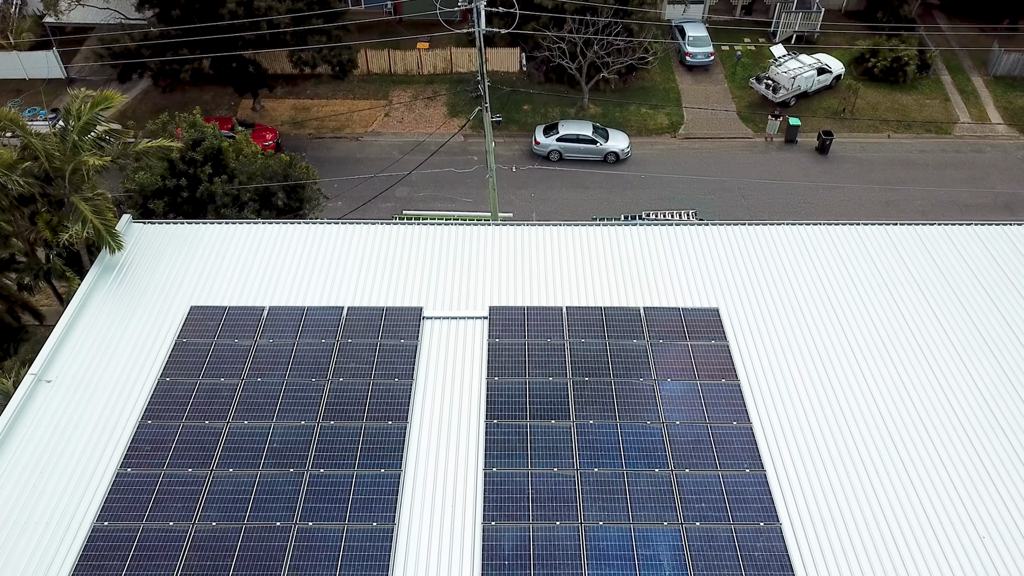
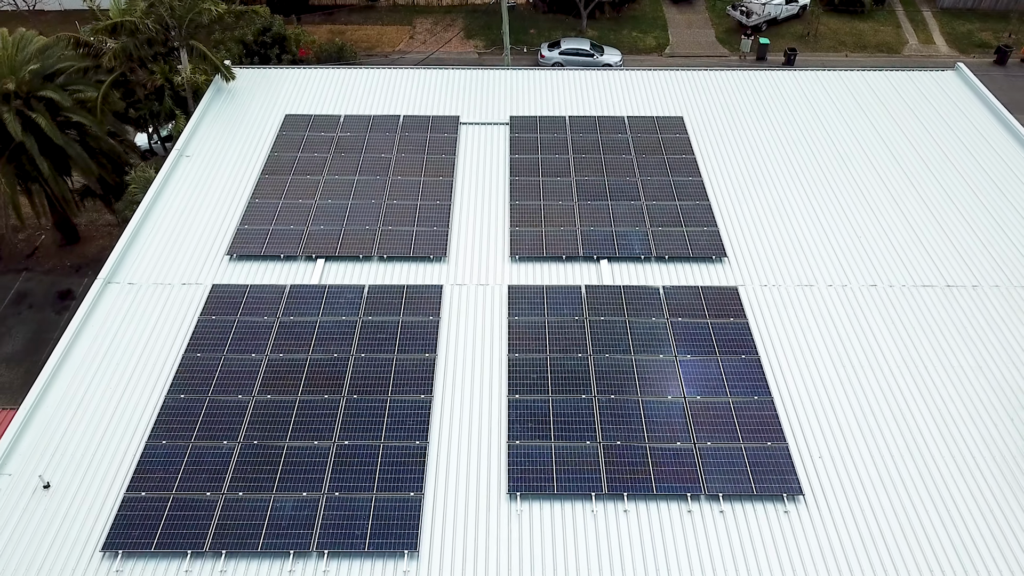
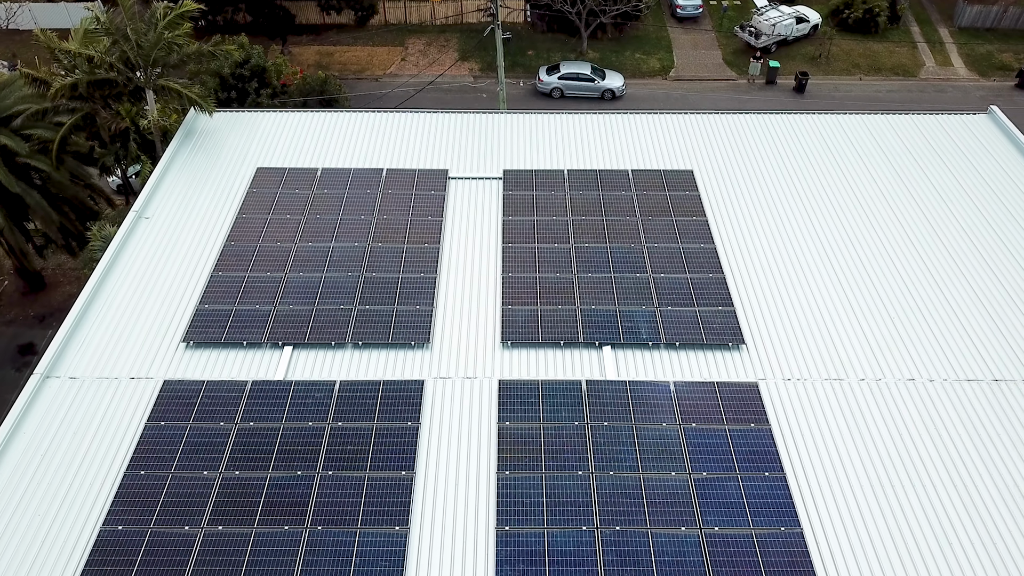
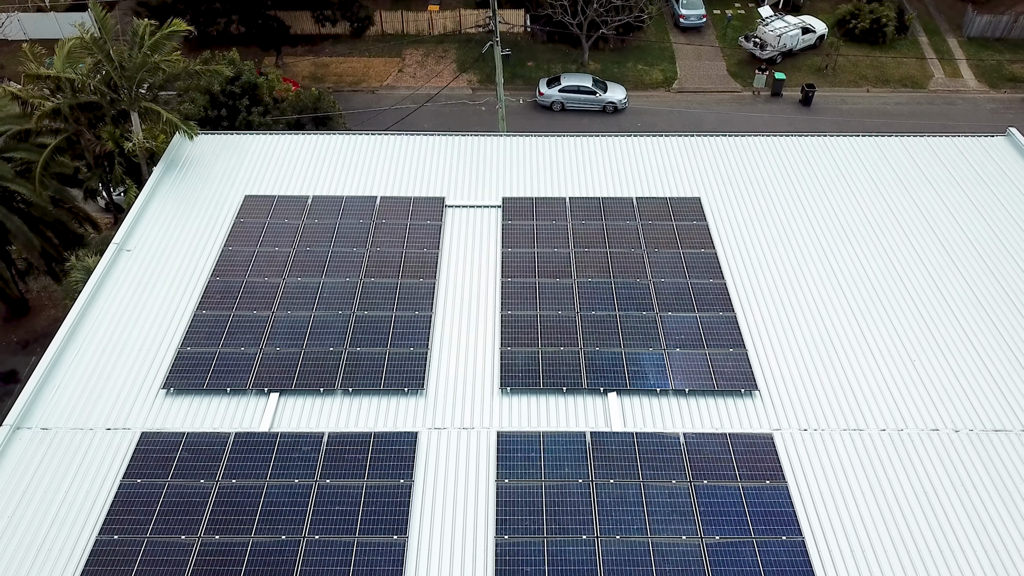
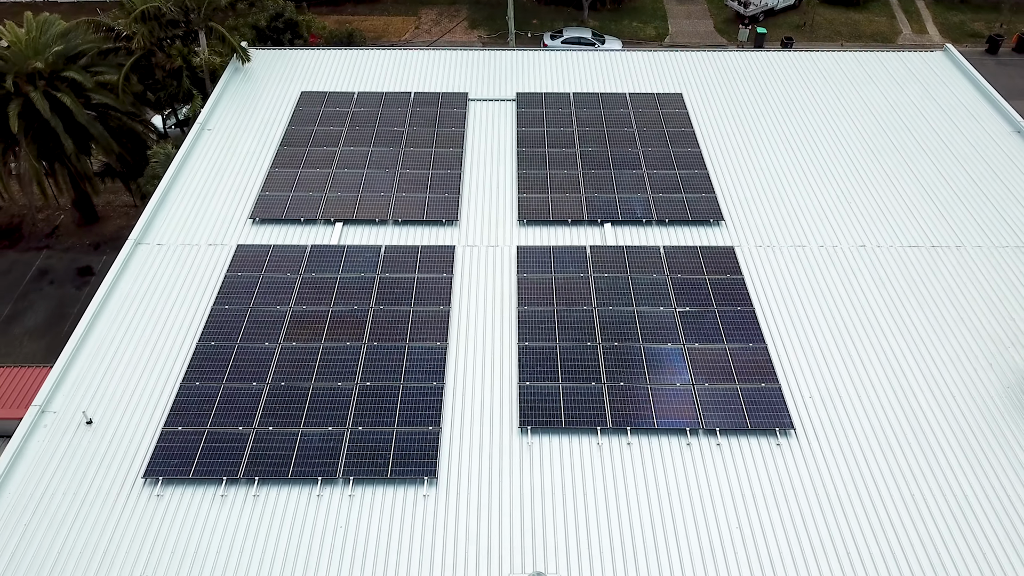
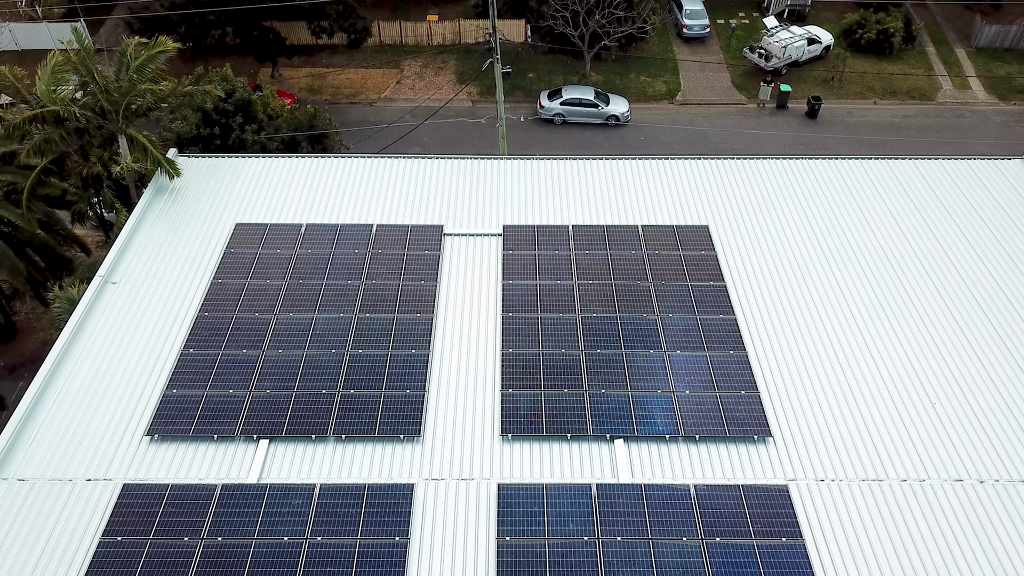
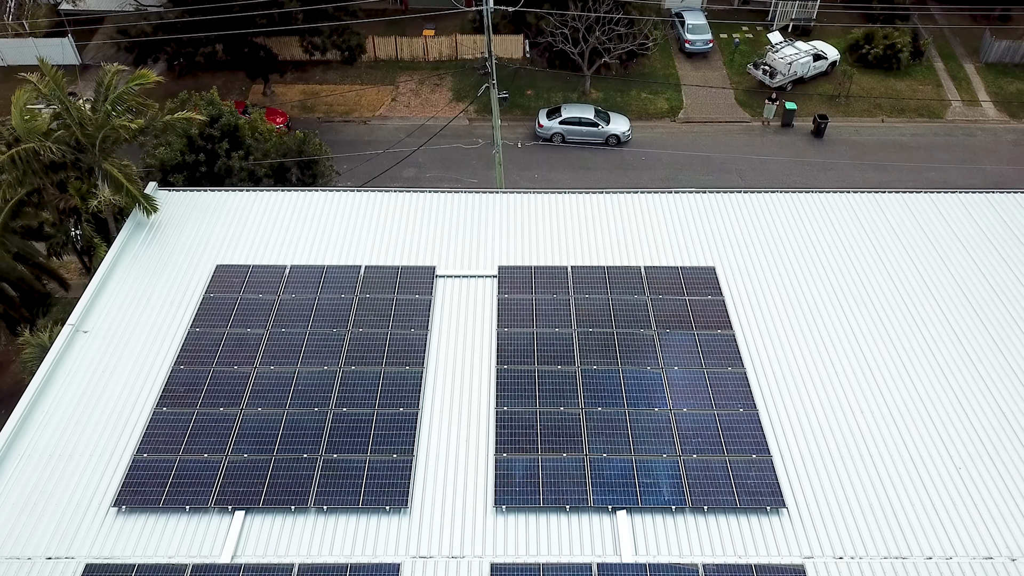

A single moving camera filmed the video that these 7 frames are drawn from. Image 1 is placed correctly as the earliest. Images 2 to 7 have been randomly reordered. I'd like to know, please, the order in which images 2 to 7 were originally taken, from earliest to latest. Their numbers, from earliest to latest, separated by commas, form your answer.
7, 6, 4, 3, 2, 5
